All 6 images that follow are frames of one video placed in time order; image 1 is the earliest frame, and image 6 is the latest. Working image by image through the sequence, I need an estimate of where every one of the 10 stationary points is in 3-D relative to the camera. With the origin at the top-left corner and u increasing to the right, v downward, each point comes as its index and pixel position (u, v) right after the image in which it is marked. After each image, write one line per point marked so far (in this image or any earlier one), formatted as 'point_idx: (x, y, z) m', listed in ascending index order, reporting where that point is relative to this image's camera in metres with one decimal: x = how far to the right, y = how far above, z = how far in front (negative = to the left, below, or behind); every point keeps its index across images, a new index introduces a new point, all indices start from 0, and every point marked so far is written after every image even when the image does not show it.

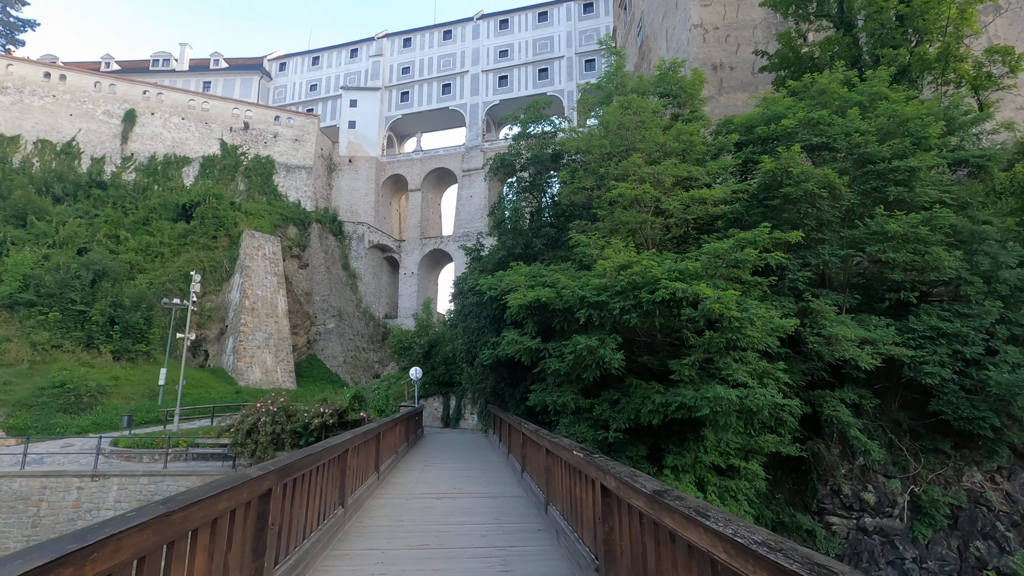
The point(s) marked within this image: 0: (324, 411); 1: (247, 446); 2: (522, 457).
0: (-4.8, -3.1, +13.5) m
1: (-6.8, -4.1, +13.5) m
2: (+0.1, -2.3, +7.1) m
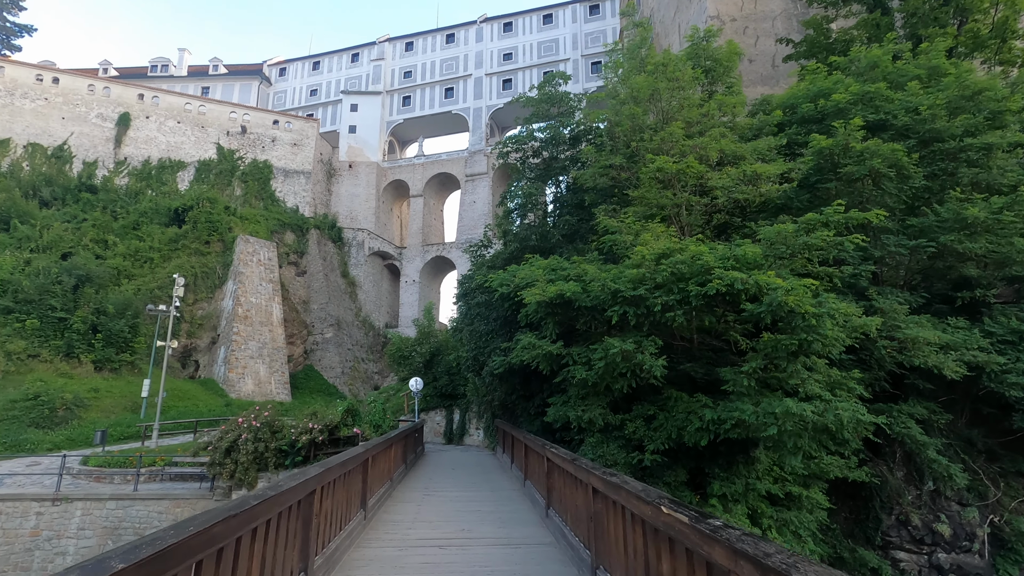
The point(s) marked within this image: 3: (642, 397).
0: (-4.5, -3.1, +12.1) m
1: (-6.6, -4.1, +12.0) m
2: (+0.4, -2.2, +5.7) m
3: (+2.0, -1.7, +8.2) m
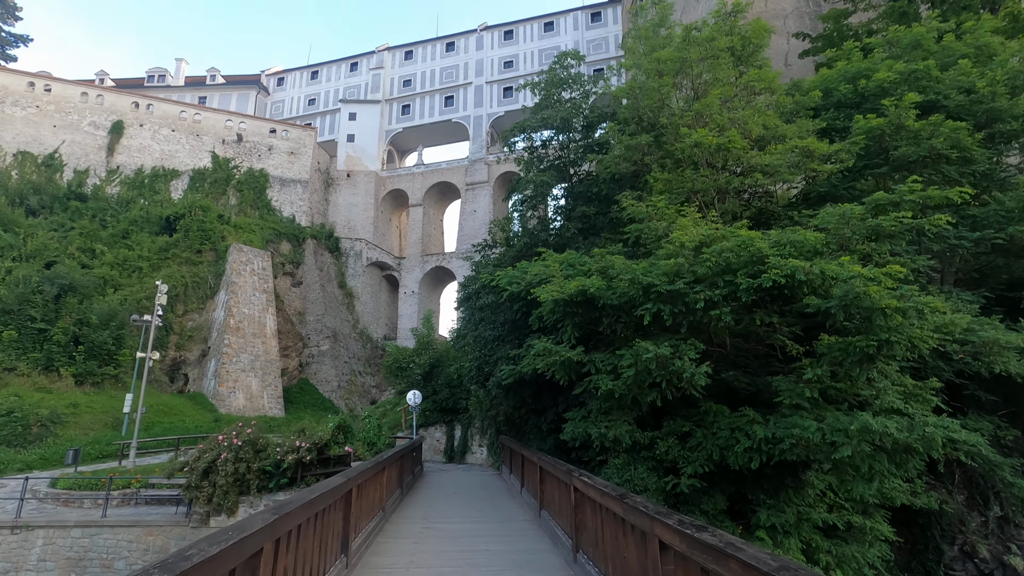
0: (-4.4, -3.2, +10.9) m
1: (-6.4, -4.2, +10.8) m
2: (+0.6, -2.1, +4.6) m
3: (+2.2, -1.7, +7.1) m
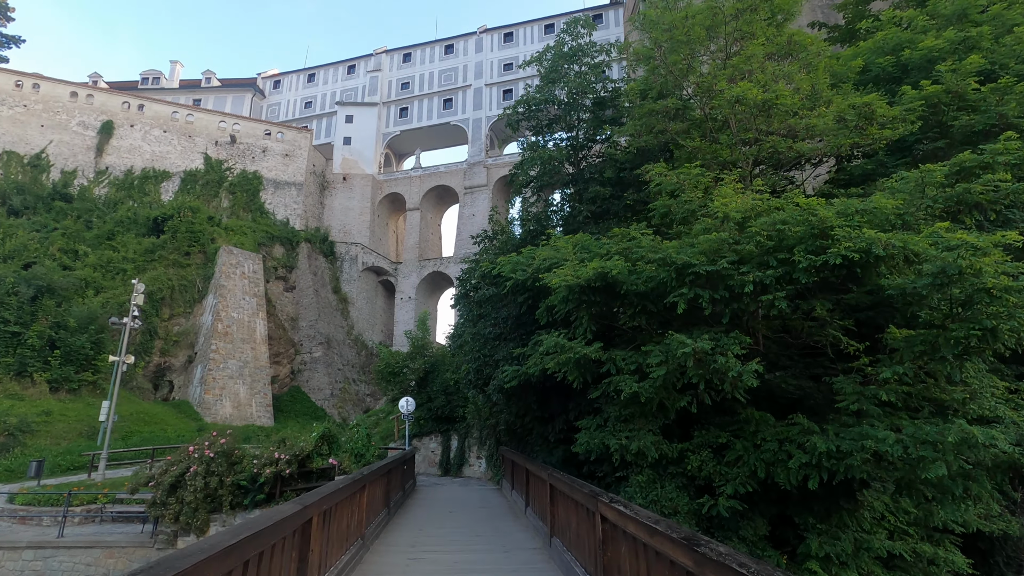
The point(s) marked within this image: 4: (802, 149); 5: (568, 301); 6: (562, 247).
0: (-4.3, -3.1, +9.8) m
1: (-6.4, -4.1, +9.7) m
2: (+0.6, -1.9, +3.5) m
3: (+2.2, -1.5, +6.1) m
4: (+3.4, +1.7, +6.1) m
5: (+0.6, -0.1, +5.6) m
6: (+0.6, +0.5, +6.1) m
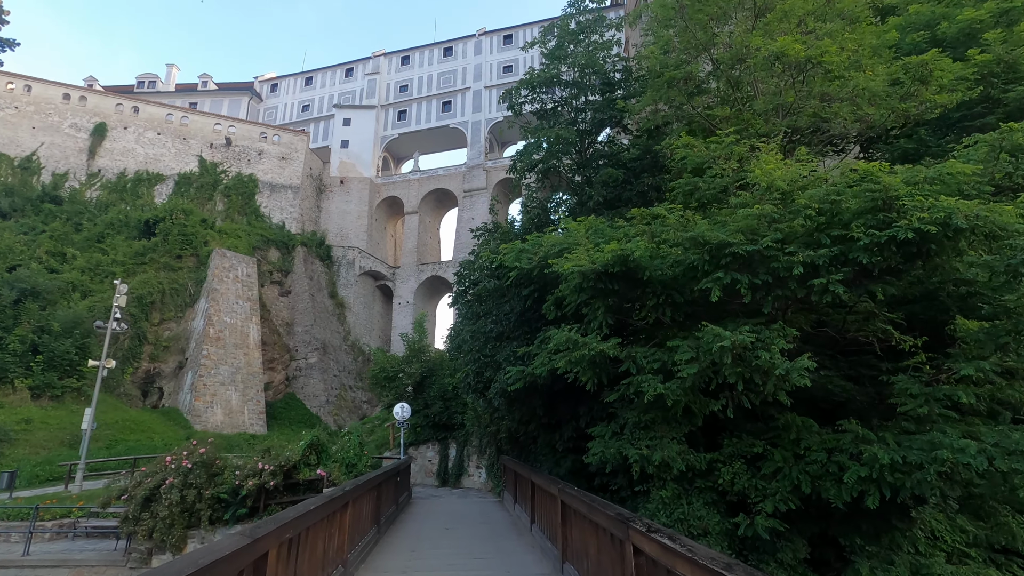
0: (-4.3, -3.1, +9.1) m
1: (-6.3, -4.0, +9.0) m
2: (+0.7, -1.7, +2.8) m
3: (+2.3, -1.4, +5.3) m
4: (+3.5, +1.8, +5.5) m
5: (+0.7, 0.0, +4.9) m
6: (+0.6, +0.6, +5.4) m
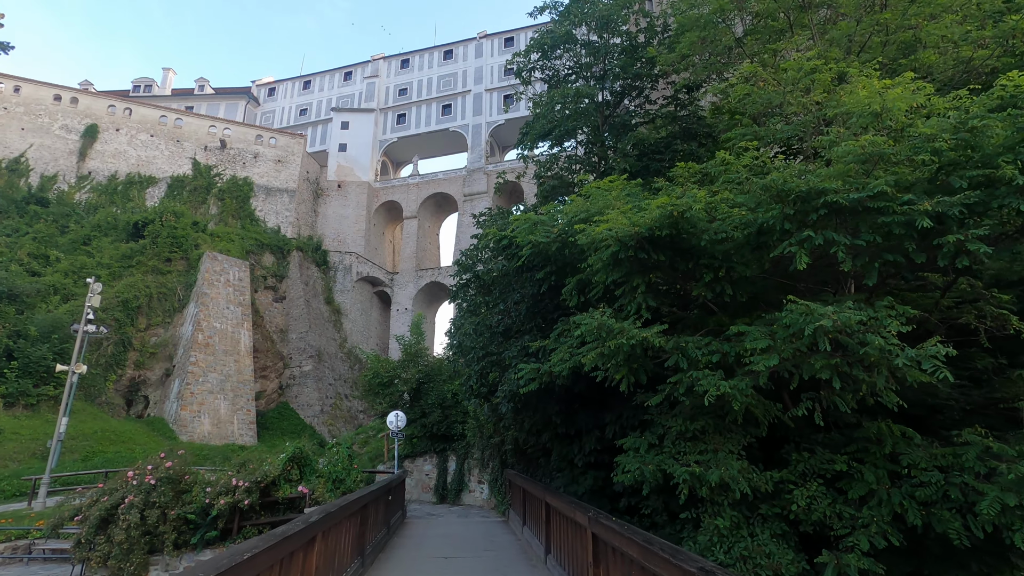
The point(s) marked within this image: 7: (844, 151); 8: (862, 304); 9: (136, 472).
0: (-4.2, -2.9, +8.0) m
1: (-6.2, -3.9, +7.8) m
2: (+0.8, -1.5, +1.7) m
3: (+2.4, -1.2, +4.3) m
4: (+3.6, +2.0, +4.5) m
5: (+0.8, +0.2, +3.9) m
6: (+0.7, +0.8, +4.4) m
7: (+1.9, +0.8, +3.2) m
8: (+2.2, -0.1, +3.3) m
9: (-5.9, -2.9, +8.3) m
